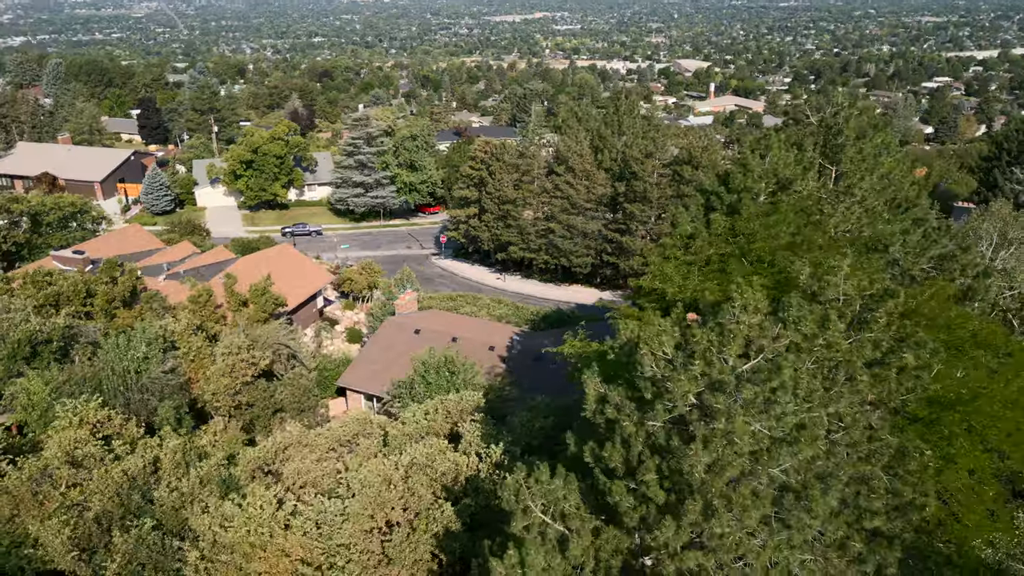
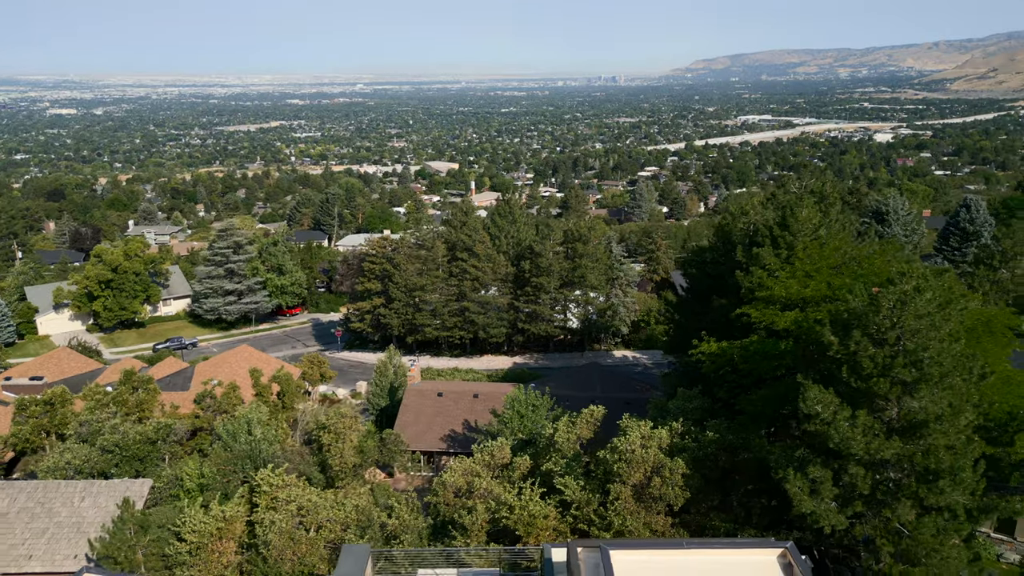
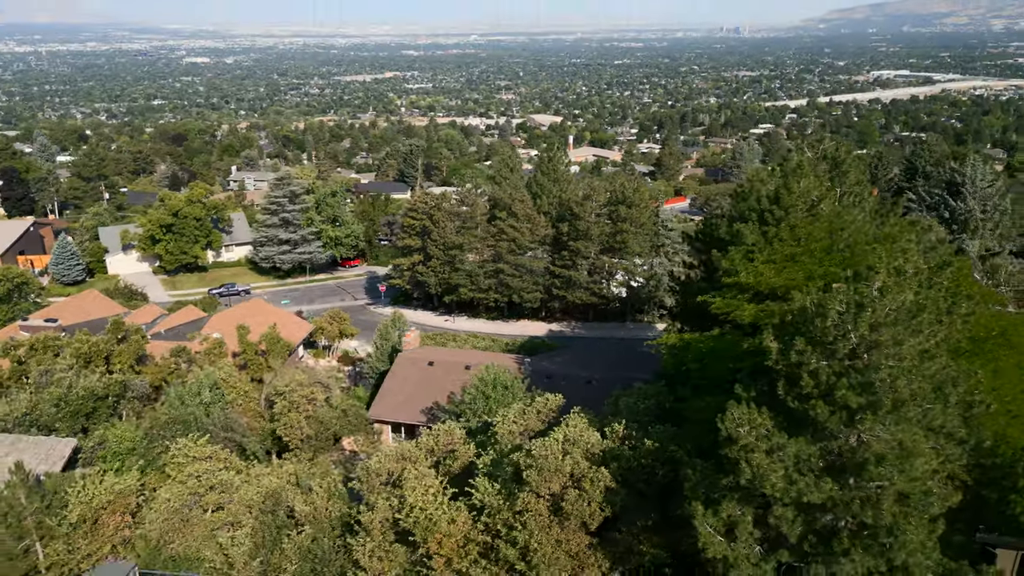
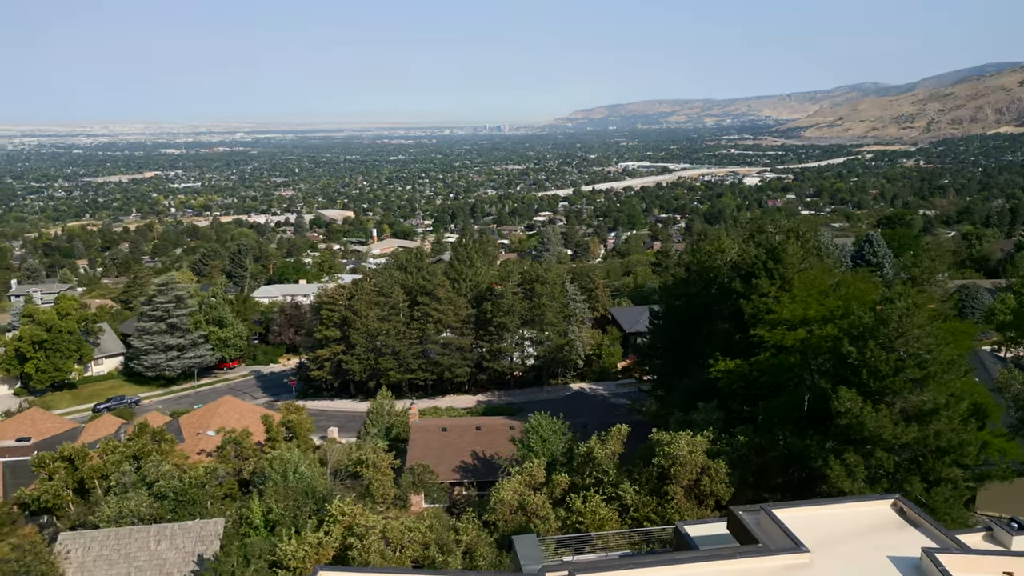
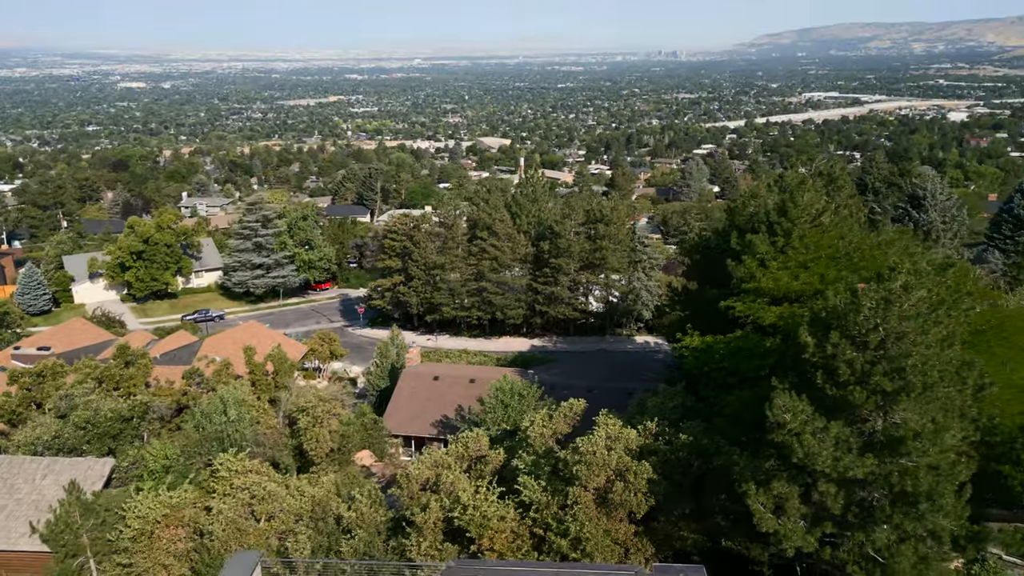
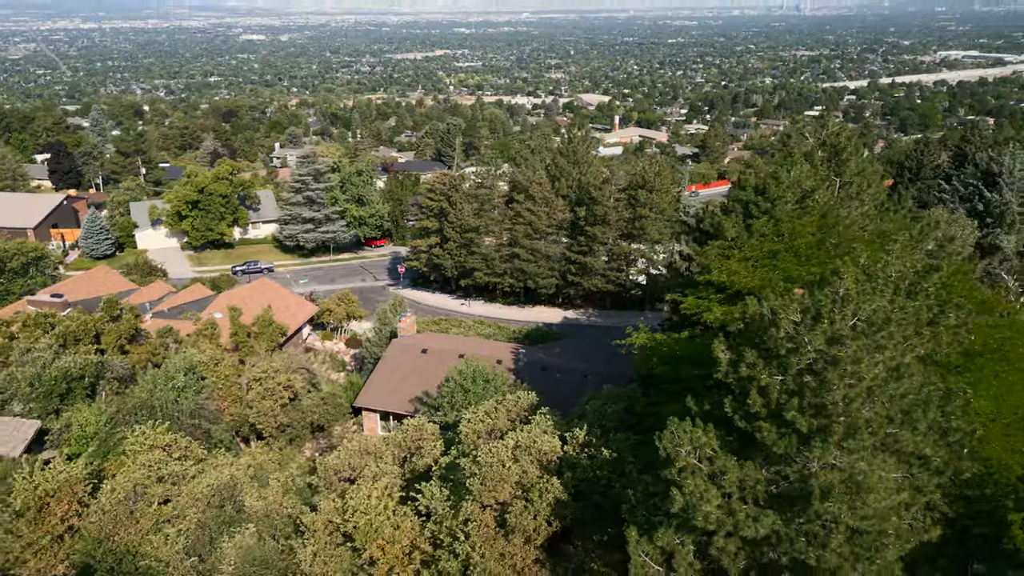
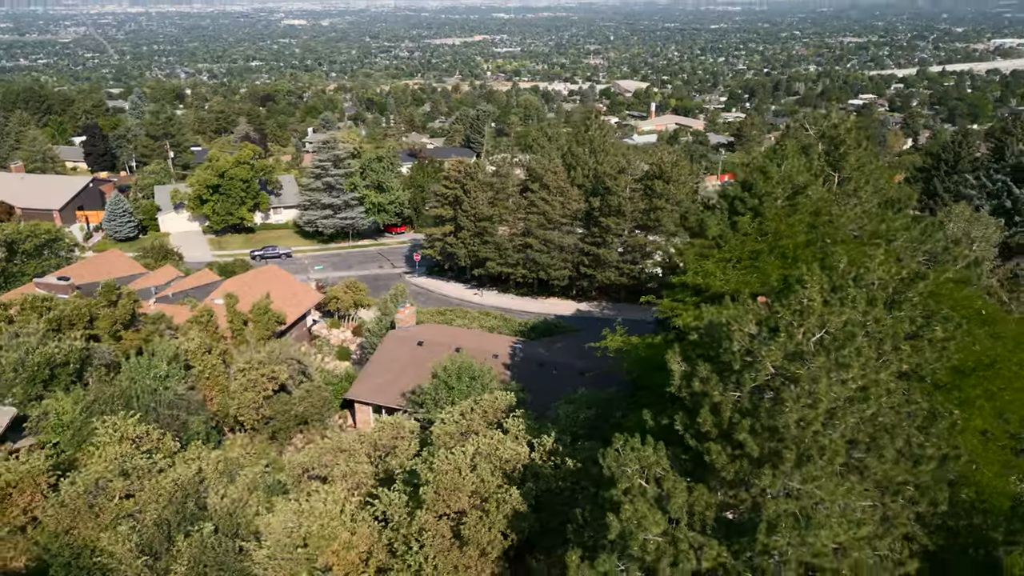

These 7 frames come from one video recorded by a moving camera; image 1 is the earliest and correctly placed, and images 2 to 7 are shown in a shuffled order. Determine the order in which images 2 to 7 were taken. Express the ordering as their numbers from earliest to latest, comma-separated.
7, 6, 3, 5, 2, 4
